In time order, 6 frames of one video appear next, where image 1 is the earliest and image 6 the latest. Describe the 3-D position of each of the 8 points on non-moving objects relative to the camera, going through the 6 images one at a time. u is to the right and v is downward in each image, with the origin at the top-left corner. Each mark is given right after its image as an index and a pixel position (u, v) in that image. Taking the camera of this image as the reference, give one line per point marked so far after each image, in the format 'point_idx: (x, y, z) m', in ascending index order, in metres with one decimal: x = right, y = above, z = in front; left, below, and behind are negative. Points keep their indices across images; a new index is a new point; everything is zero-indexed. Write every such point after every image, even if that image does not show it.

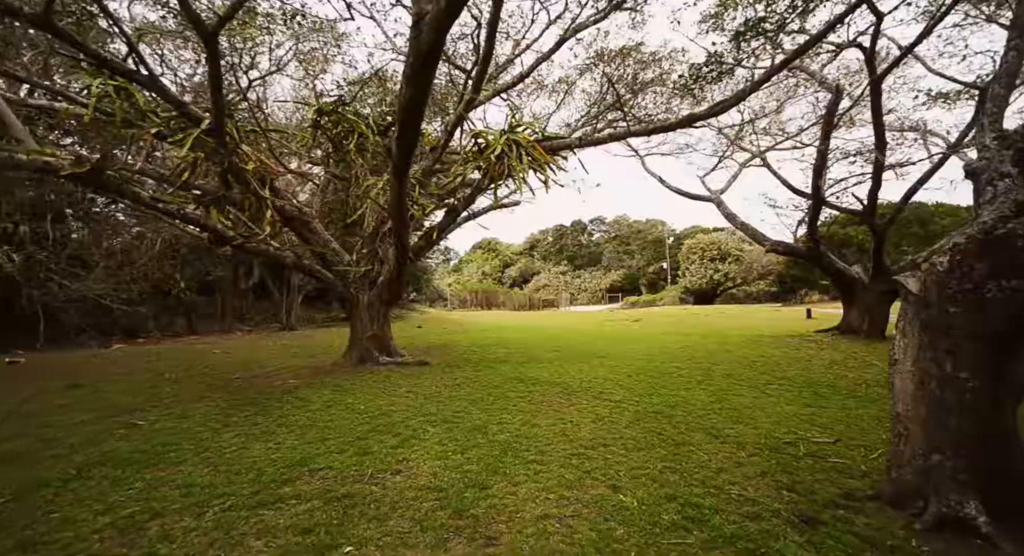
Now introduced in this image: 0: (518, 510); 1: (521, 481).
0: (0.0, -1.1, +2.2) m
1: (+0.1, -1.1, +2.6) m
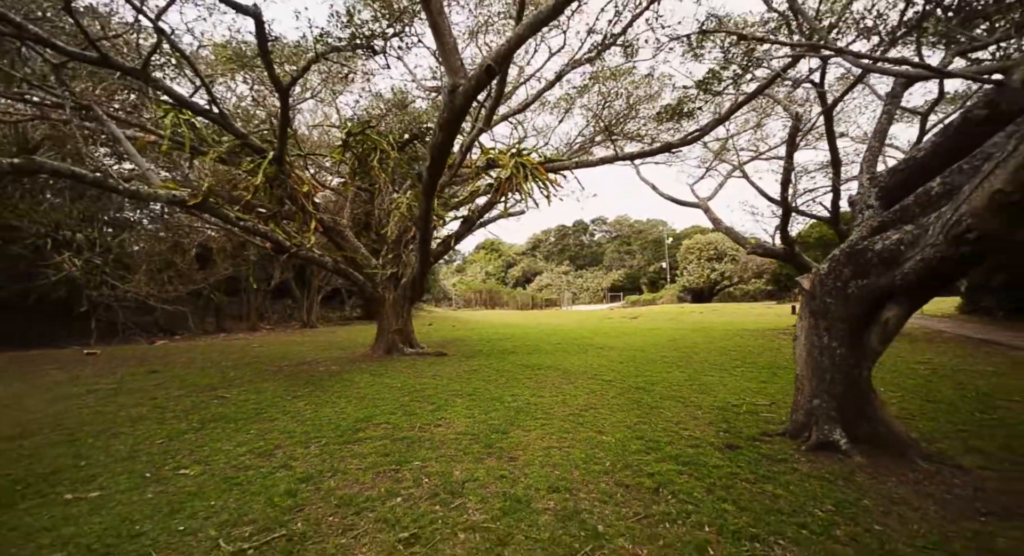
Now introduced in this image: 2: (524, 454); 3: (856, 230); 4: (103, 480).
0: (+0.1, -1.1, +3.1) m
1: (+0.2, -1.1, +3.5) m
2: (+0.1, -1.1, +3.0) m
3: (+2.2, +0.3, +3.0) m
4: (-2.3, -1.1, +2.7) m
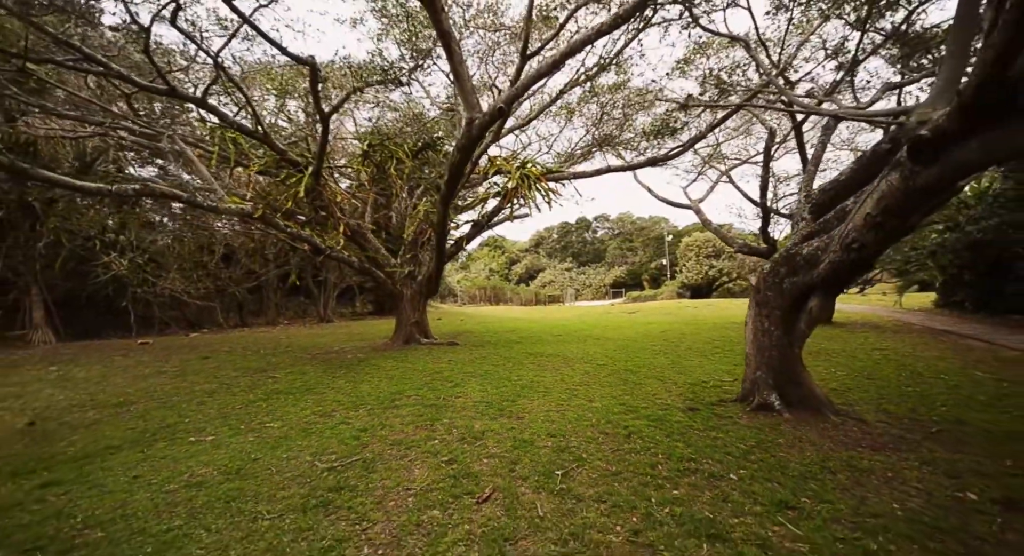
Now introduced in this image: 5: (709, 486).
0: (+0.2, -1.1, +3.9) m
1: (+0.2, -1.1, +4.3) m
2: (+0.1, -1.1, +3.8) m
3: (+2.3, +0.3, +3.8) m
4: (-2.3, -1.1, +3.5) m
5: (+1.0, -1.1, +2.4) m
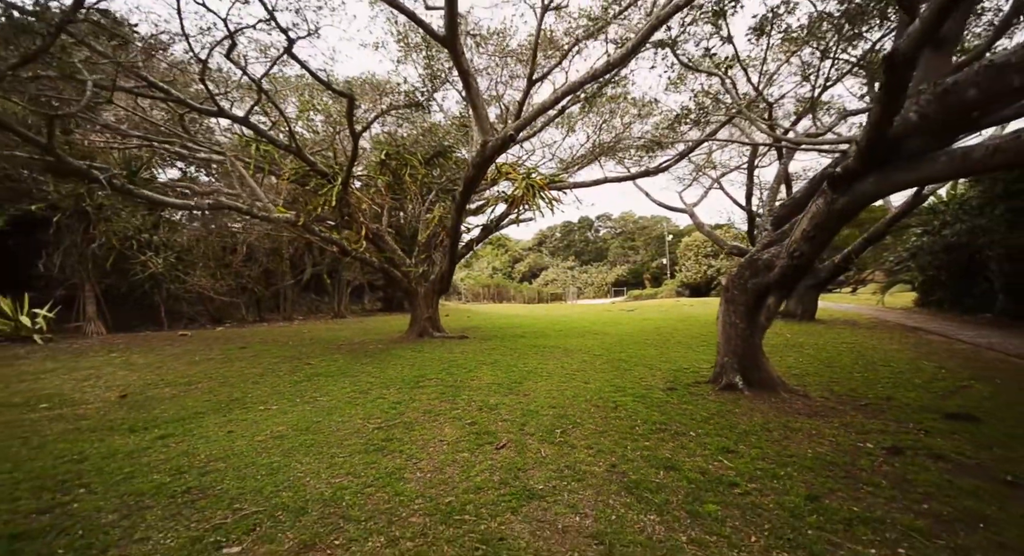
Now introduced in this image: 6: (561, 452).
0: (+0.2, -1.1, +4.7) m
1: (+0.3, -1.1, +5.1) m
2: (+0.2, -1.1, +4.5) m
3: (+2.4, +0.3, +4.5) m
4: (-2.2, -1.1, +4.2) m
5: (+1.1, -1.1, +3.1) m
6: (+0.3, -1.1, +3.0) m
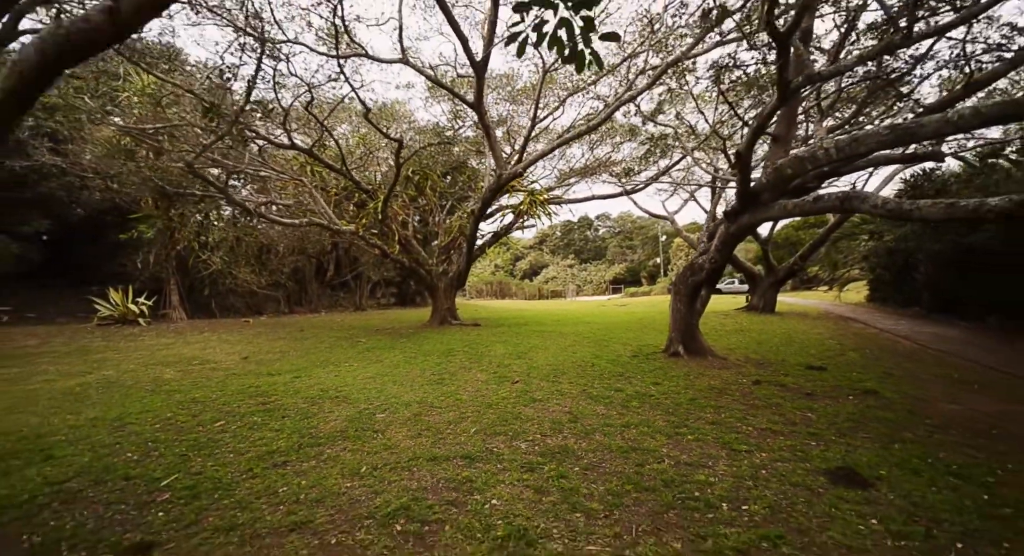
0: (+0.3, -1.1, +6.4) m
1: (+0.4, -1.1, +6.8) m
2: (+0.3, -1.1, +6.3) m
3: (+2.5, +0.3, +6.3) m
4: (-2.1, -1.1, +6.0) m
5: (+1.2, -1.1, +4.9) m
6: (+0.4, -1.1, +4.7) m
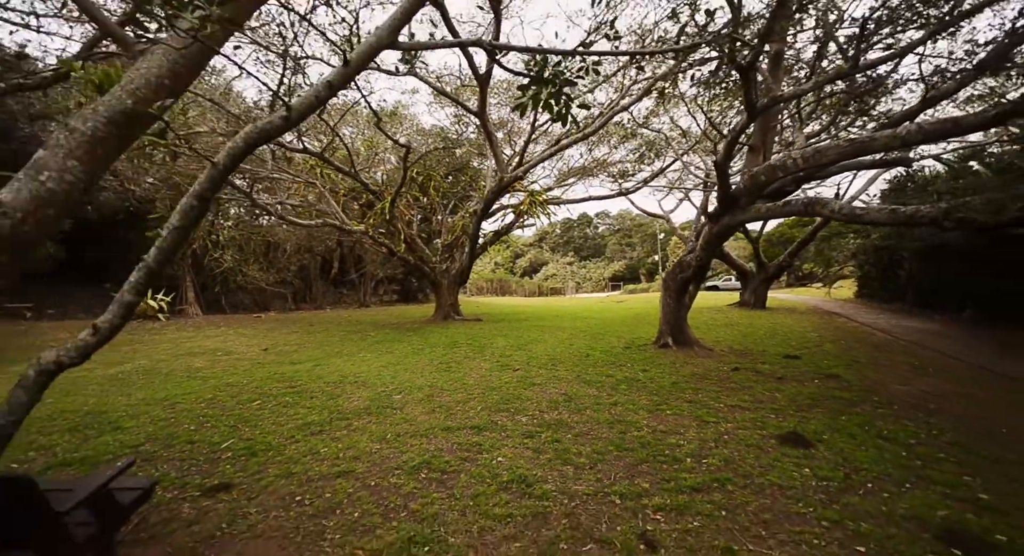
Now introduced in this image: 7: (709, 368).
0: (+0.4, -1.0, +6.9) m
1: (+0.4, -1.0, +7.3) m
2: (+0.3, -1.0, +6.7) m
3: (+2.5, +0.4, +6.7) m
4: (-2.1, -1.0, +6.5) m
5: (+1.2, -1.0, +5.3) m
6: (+0.4, -1.0, +5.2) m
7: (+2.2, -1.0, +5.1) m
